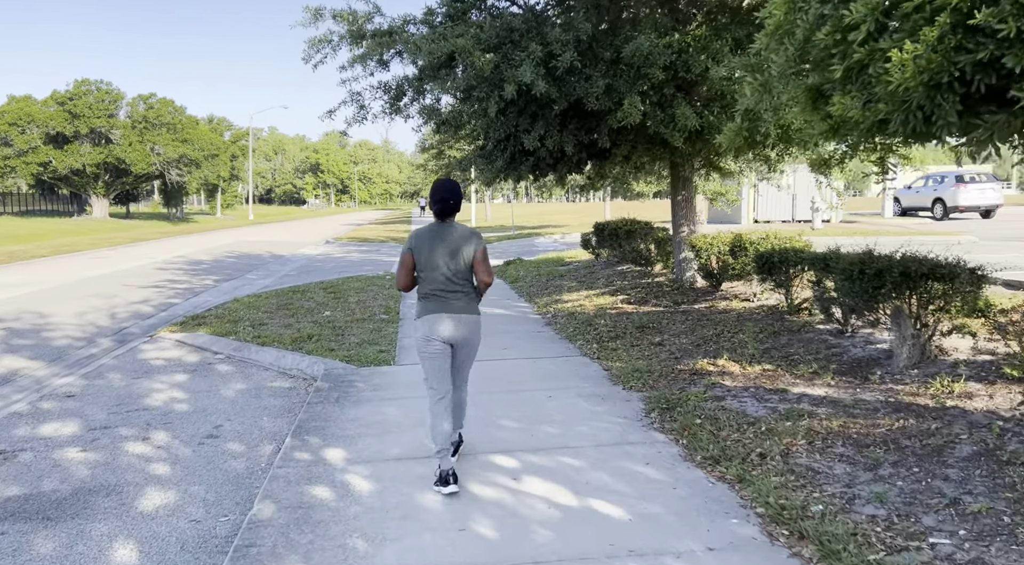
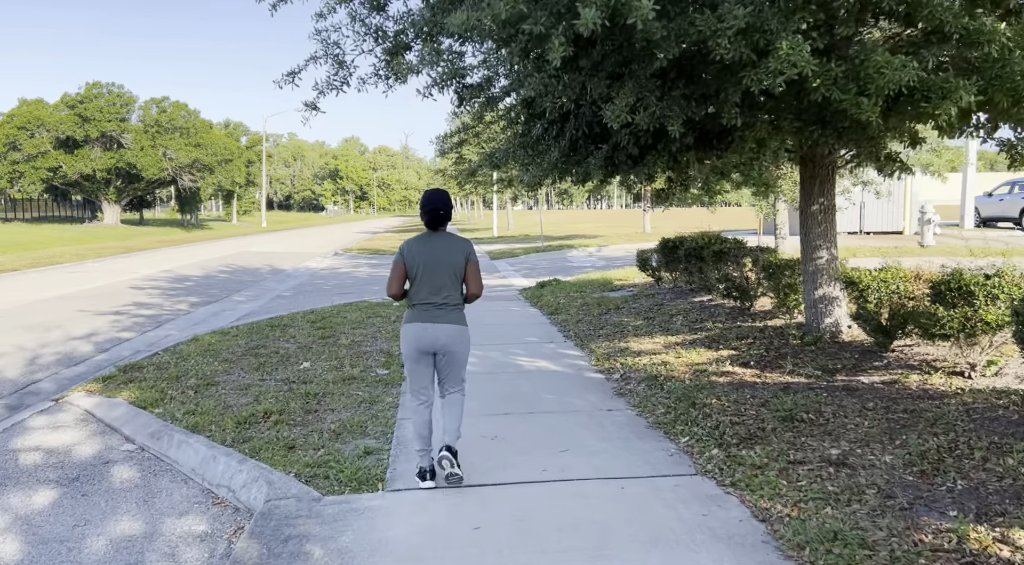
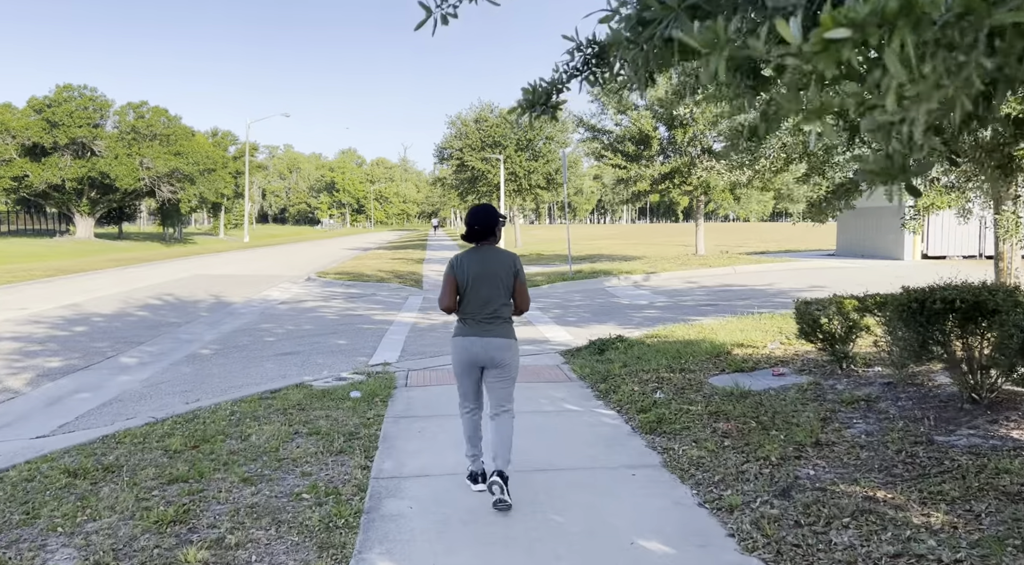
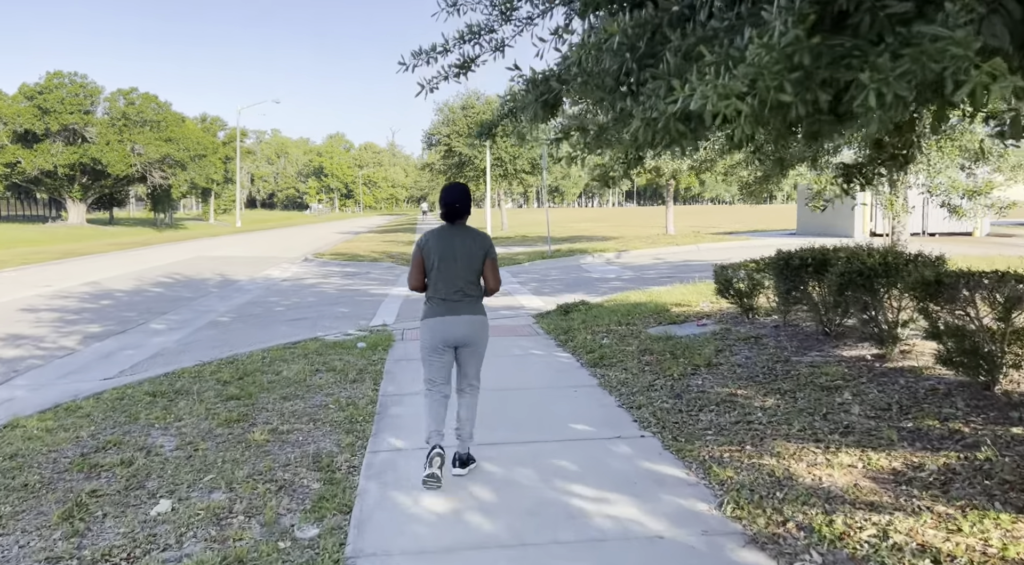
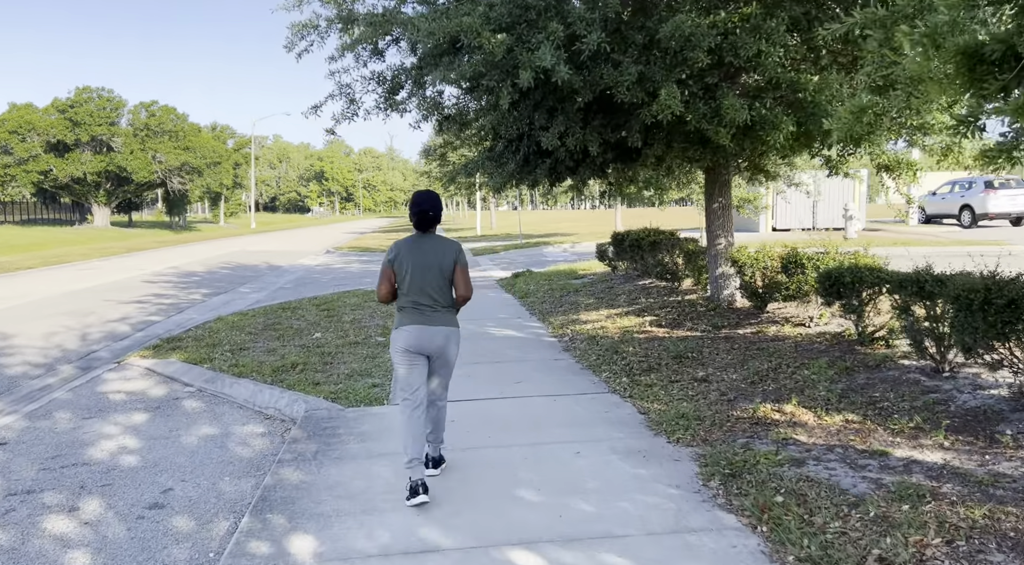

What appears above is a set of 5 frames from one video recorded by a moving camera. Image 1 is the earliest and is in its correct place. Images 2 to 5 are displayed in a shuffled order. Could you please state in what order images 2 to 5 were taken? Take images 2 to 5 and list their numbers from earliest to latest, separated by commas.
5, 2, 4, 3
